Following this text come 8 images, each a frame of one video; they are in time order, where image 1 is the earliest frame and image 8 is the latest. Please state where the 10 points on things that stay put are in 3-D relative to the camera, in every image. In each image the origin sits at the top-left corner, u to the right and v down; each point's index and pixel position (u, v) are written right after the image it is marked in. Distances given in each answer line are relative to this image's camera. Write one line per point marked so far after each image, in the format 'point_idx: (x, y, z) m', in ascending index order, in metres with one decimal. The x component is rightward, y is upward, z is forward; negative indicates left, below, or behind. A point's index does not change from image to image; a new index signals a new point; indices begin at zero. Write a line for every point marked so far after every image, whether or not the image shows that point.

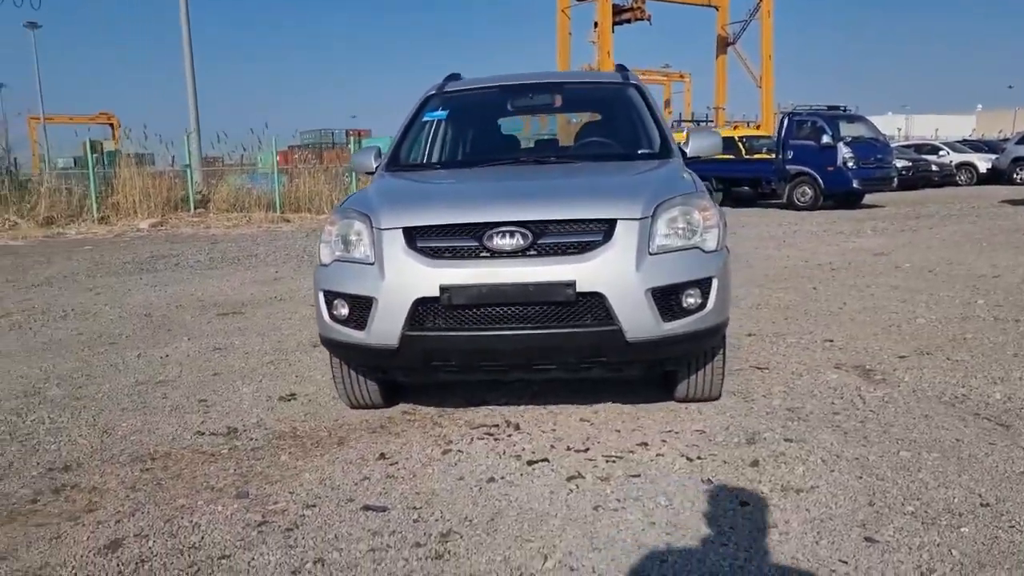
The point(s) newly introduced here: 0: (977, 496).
0: (+1.9, -0.9, +3.5) m
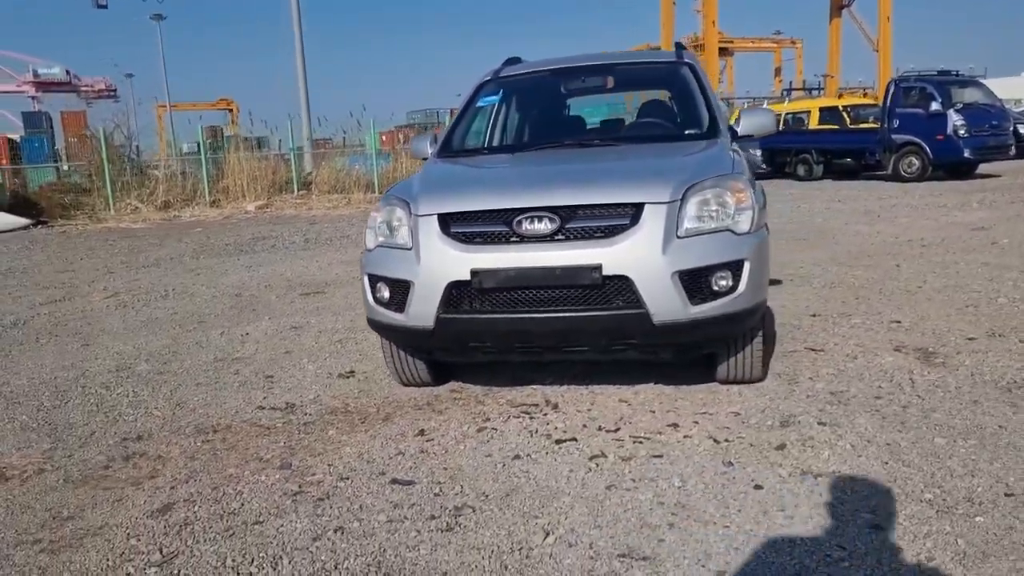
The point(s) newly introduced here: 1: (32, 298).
0: (+2.0, -0.8, +3.4) m
1: (-6.0, -0.1, +10.5) m
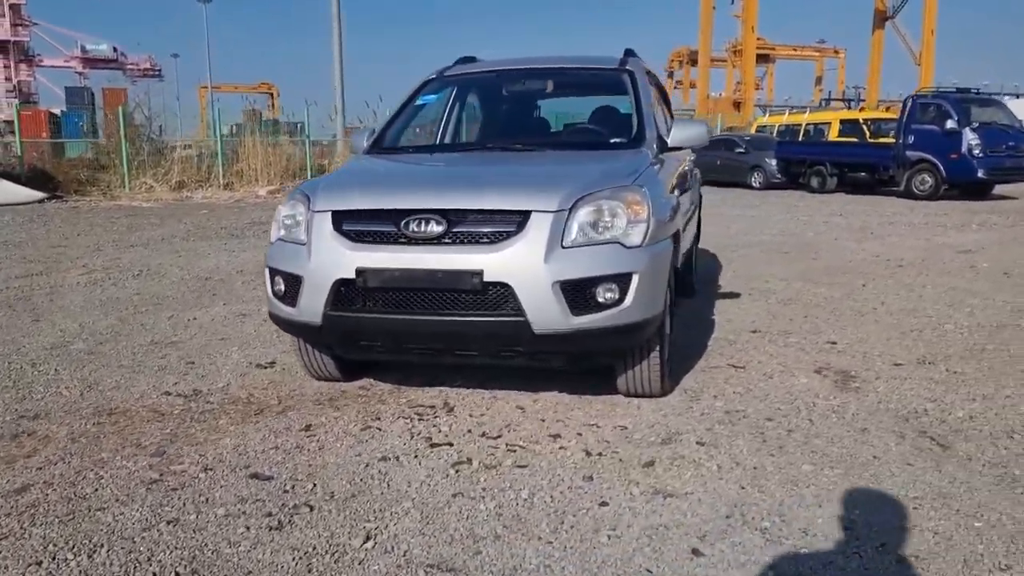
0: (+1.3, -0.9, +3.3) m
1: (-6.3, +0.2, +10.7) m
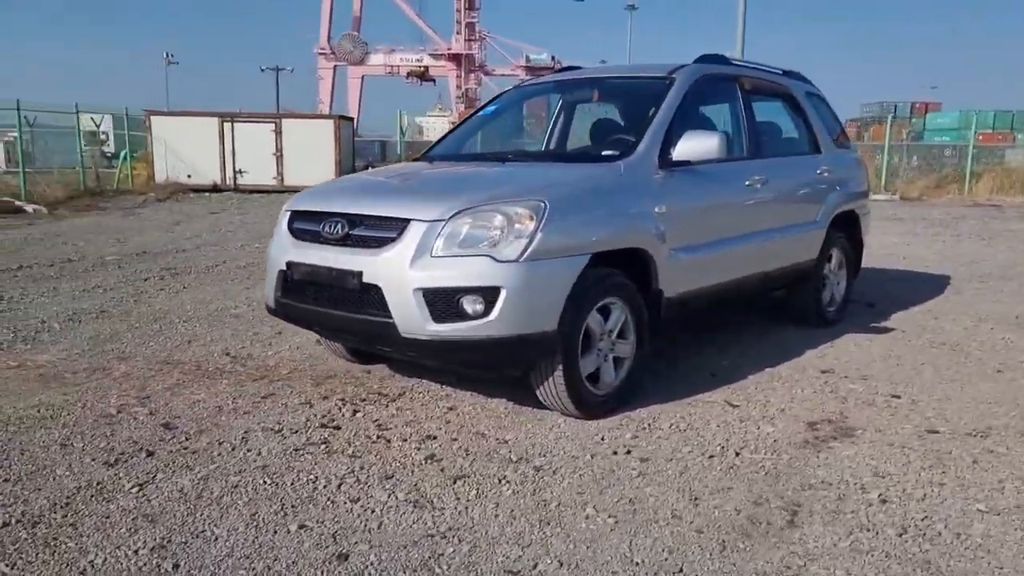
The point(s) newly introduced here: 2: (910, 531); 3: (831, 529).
0: (+0.1, -1.0, +3.1) m
1: (-3.3, +0.6, +13.1) m
2: (+1.6, -1.0, +3.3) m
3: (+1.3, -1.0, +3.4) m
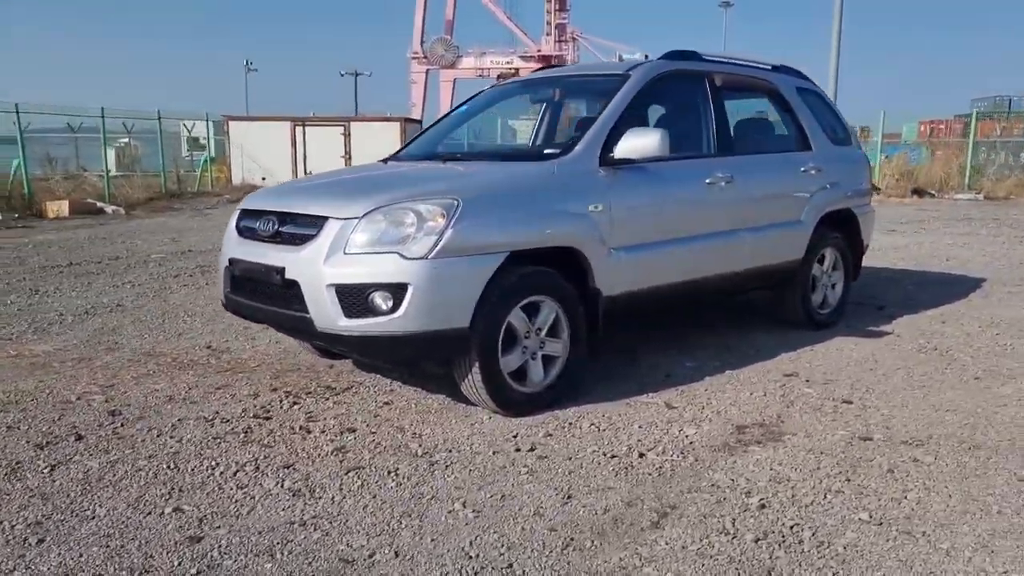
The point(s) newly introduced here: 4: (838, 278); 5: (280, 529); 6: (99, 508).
0: (-0.5, -1.0, +3.1) m
1: (-2.8, +0.6, +13.4) m
2: (+1.0, -1.0, +3.2) m
3: (+0.7, -1.0, +3.3) m
4: (+2.7, +0.1, +7.1) m
5: (-0.9, -1.0, +3.4) m
6: (-1.7, -0.9, +3.6) m
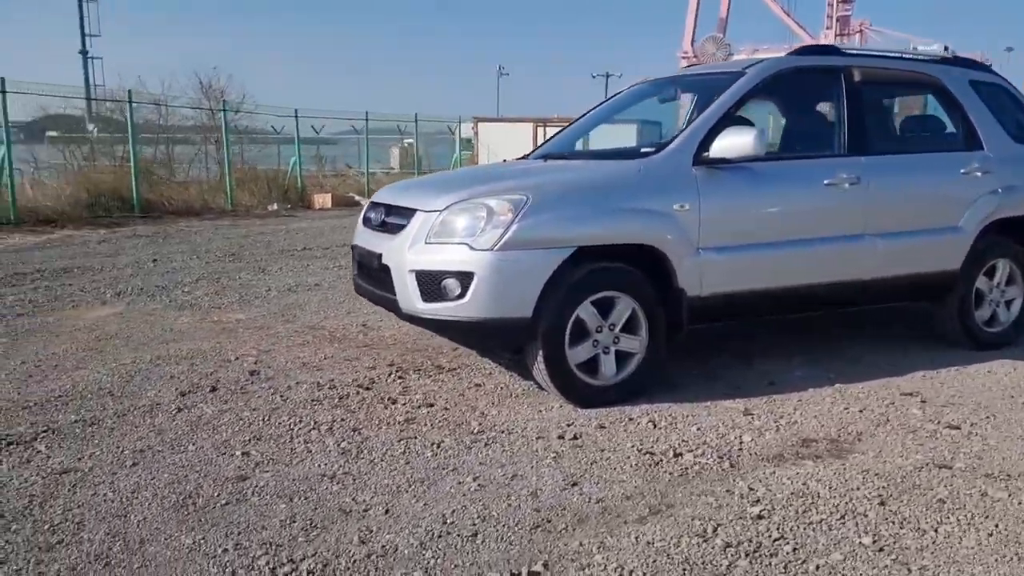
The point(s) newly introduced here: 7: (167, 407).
0: (-0.6, -0.9, +3.5) m
1: (+0.4, +0.7, +14.0) m
2: (+0.9, -1.0, +3.2) m
3: (+0.6, -0.9, +3.3) m
4: (+3.7, 0.0, +6.3) m
5: (-0.9, -0.9, +3.8) m
6: (-1.6, -0.8, +4.3) m
7: (-2.0, -0.7, +4.9) m
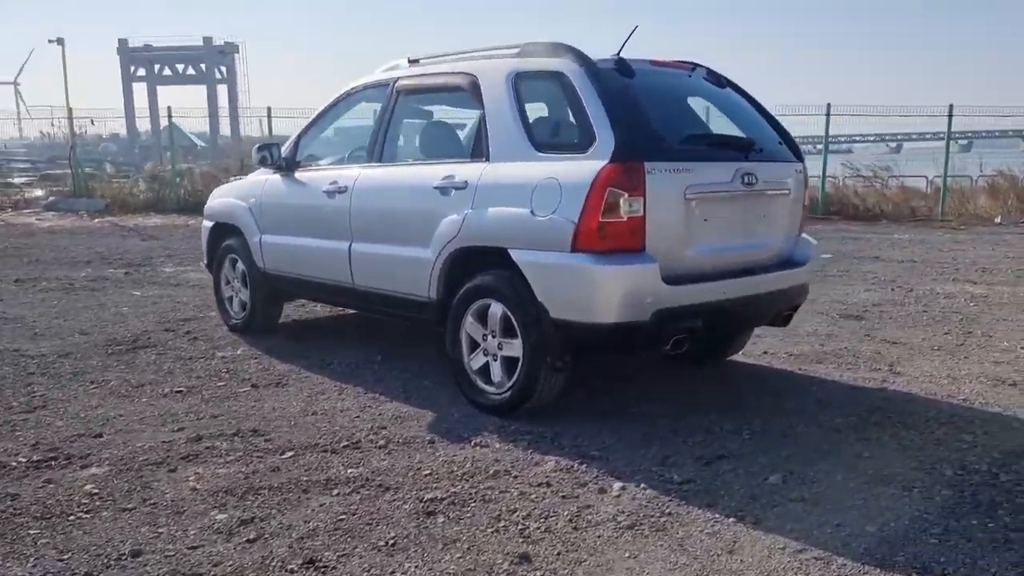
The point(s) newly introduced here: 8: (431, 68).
0: (-1.6, -0.8, +3.8) m
1: (+2.9, +0.4, +13.4) m
2: (-0.3, -1.0, +2.9) m
3: (-0.5, -0.9, +3.2) m
4: (+3.5, -0.4, +5.0) m
5: (-1.8, -0.7, +4.2) m
6: (-2.3, -0.6, +4.8) m
7: (-2.4, -0.5, +5.5) m
8: (-0.5, +1.4, +5.2) m
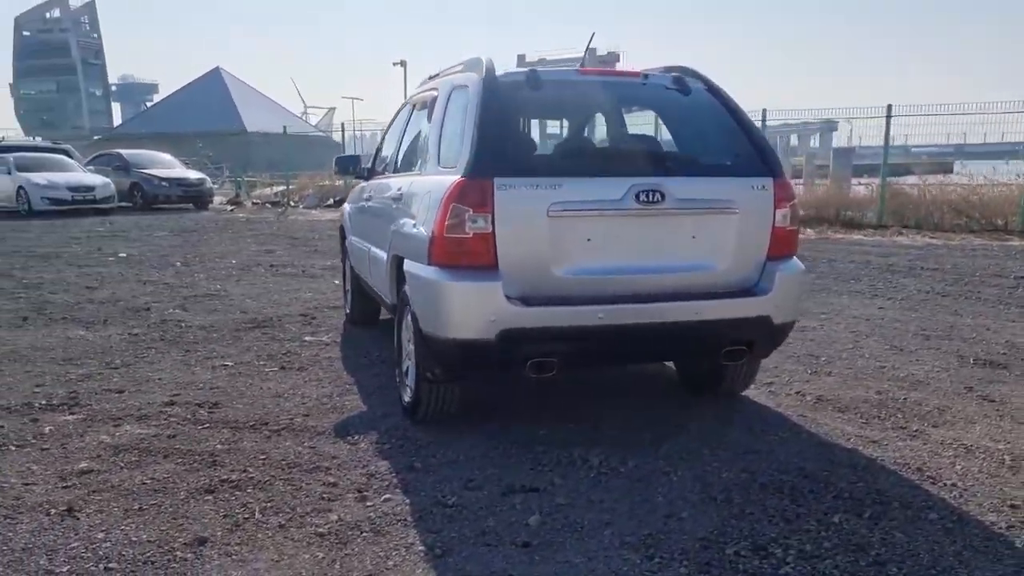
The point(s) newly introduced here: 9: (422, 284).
0: (-2.3, -0.7, +4.7) m
1: (+6.0, 0.0, +11.4) m
2: (-1.5, -1.0, +3.4) m
3: (-1.6, -0.9, +3.7) m
4: (+2.9, -0.7, +3.6) m
5: (-2.2, -0.7, +5.1) m
6: (-2.4, -0.5, +5.9) m
7: (-2.2, -0.4, +6.6) m
8: (-0.5, +1.3, +5.5) m
9: (-0.4, 0.0, +4.2) m
